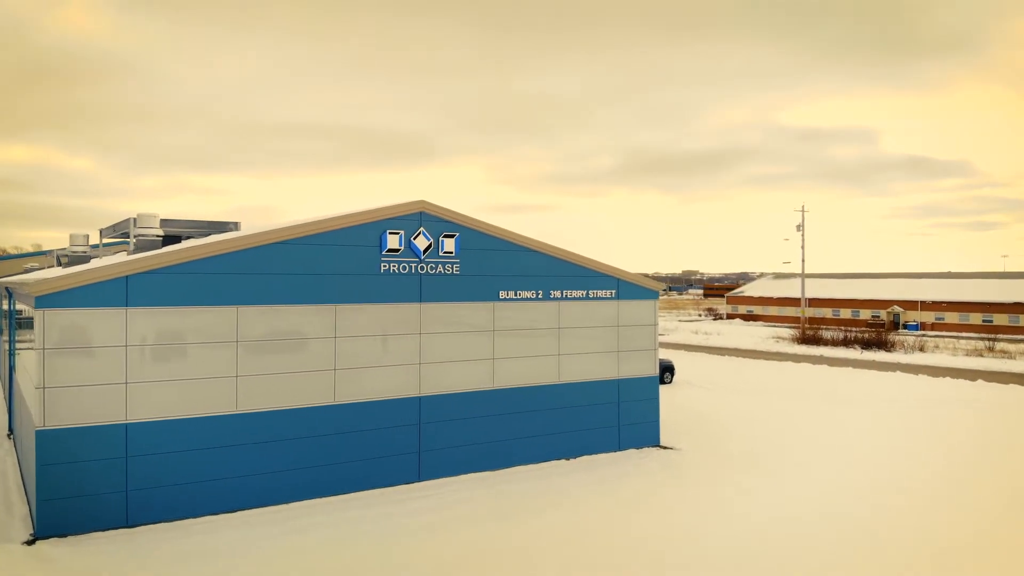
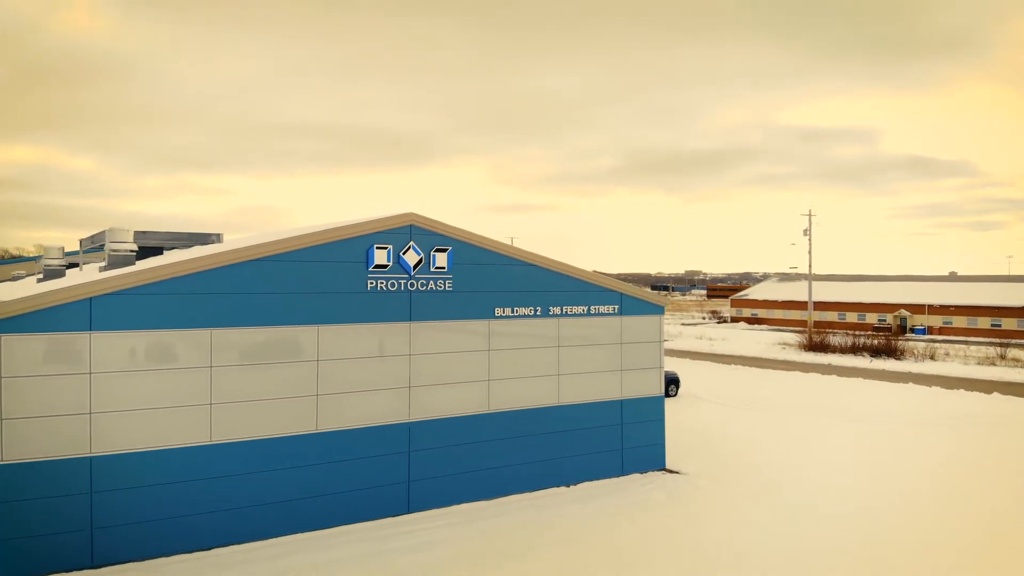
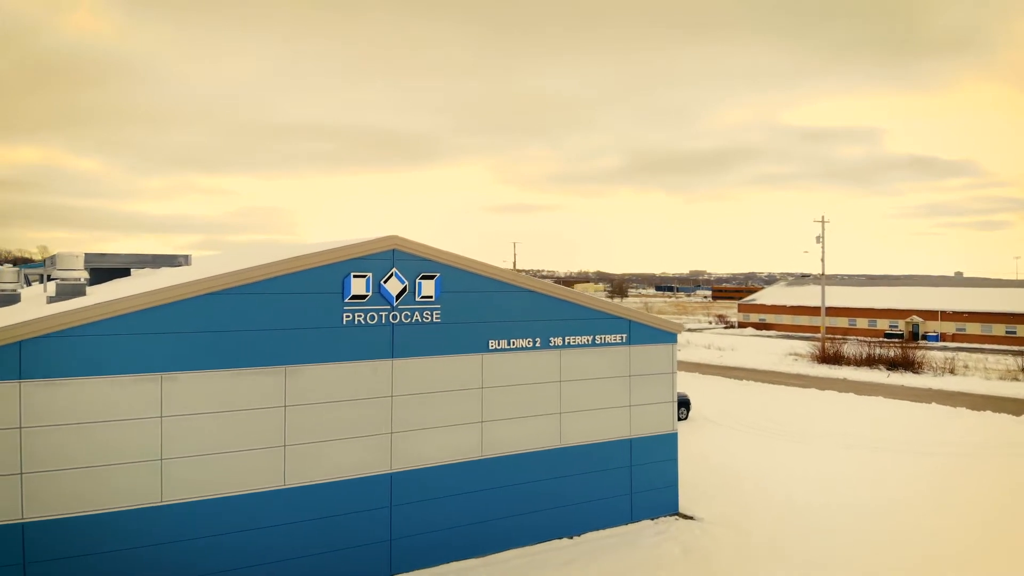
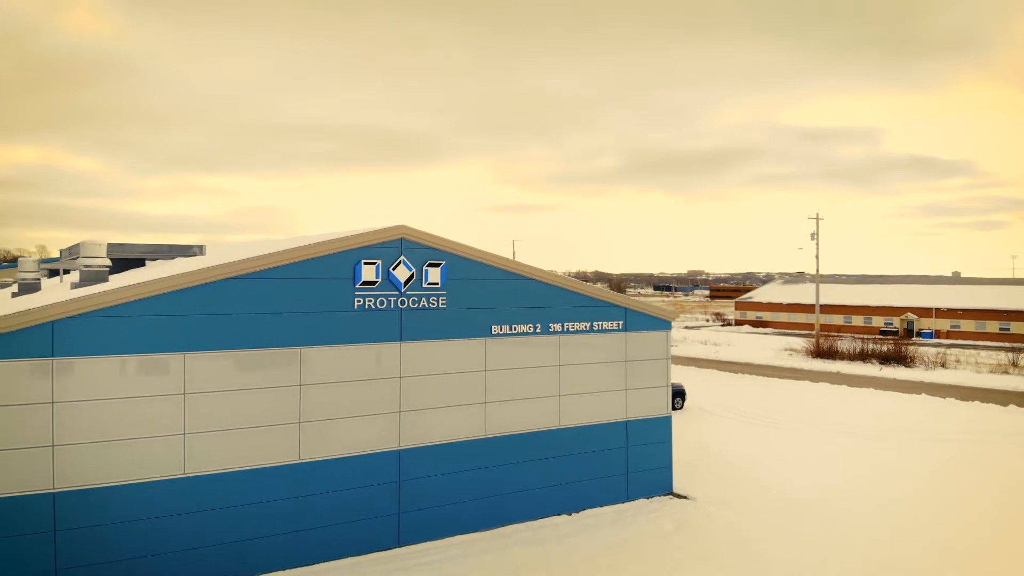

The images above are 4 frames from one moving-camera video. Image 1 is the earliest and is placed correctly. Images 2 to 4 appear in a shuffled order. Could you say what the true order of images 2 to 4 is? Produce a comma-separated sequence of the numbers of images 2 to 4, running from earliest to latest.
2, 4, 3
